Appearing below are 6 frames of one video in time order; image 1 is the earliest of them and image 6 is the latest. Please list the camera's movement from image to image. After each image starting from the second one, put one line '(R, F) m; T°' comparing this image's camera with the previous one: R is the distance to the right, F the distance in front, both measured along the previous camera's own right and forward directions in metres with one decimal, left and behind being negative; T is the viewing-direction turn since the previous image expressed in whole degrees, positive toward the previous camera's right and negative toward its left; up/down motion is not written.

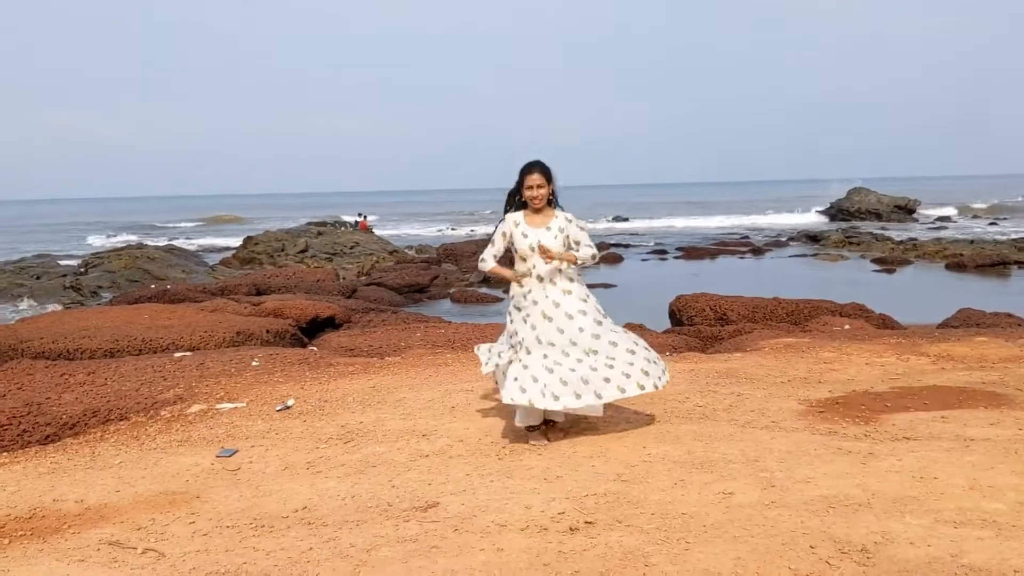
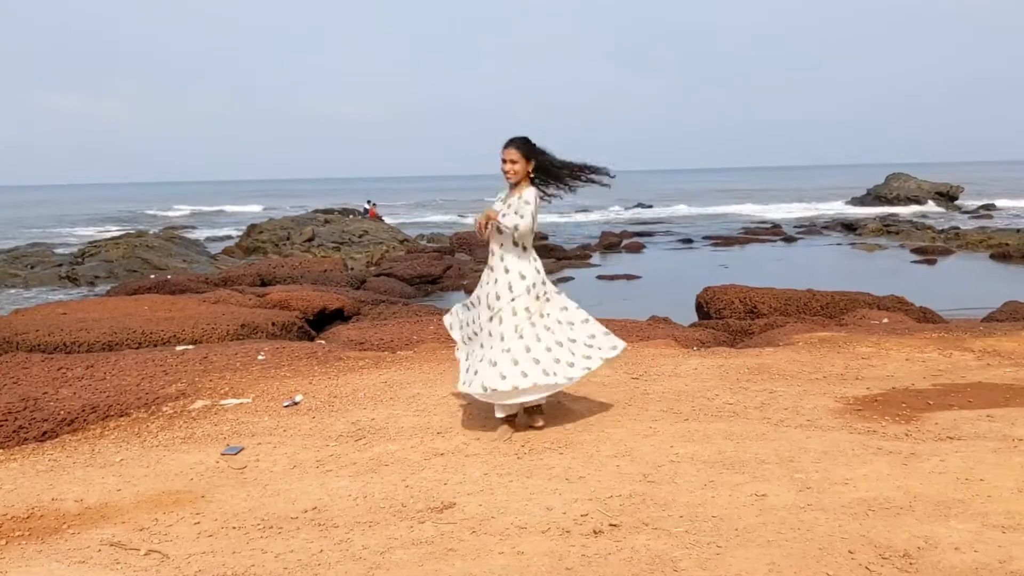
(+0.1, +0.3) m; -2°
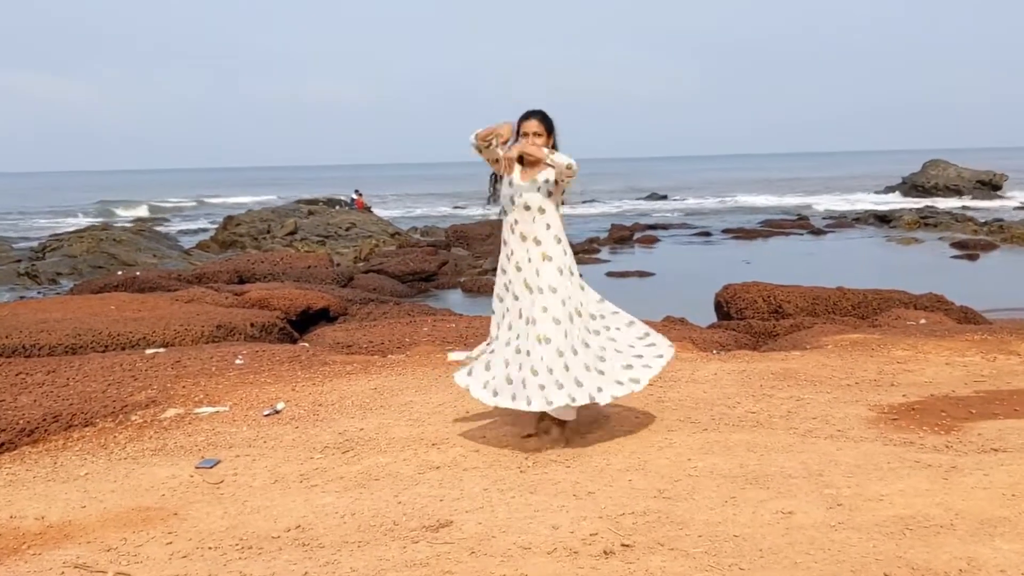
(+0.1, +0.5) m; -1°
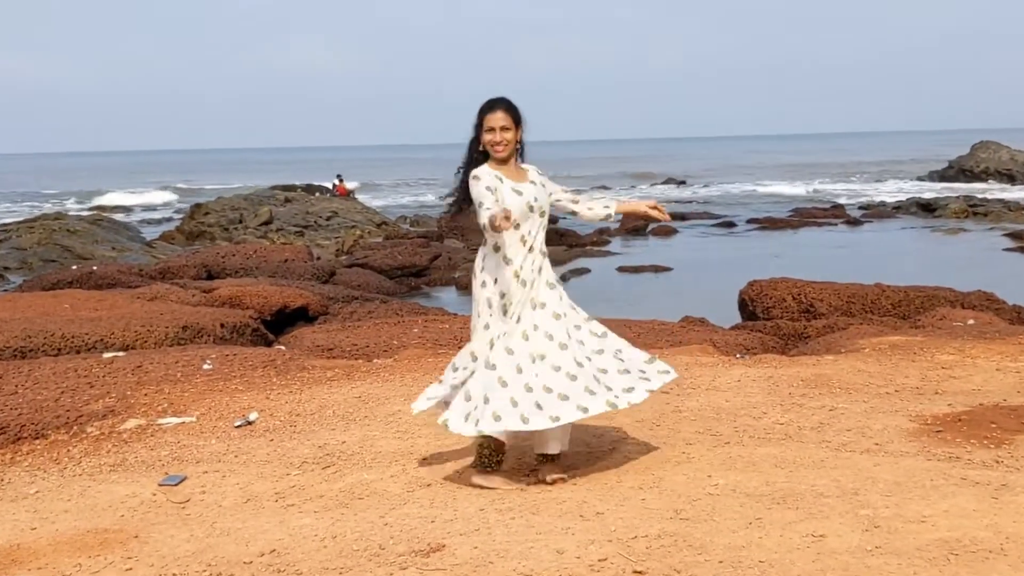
(+0.1, +0.5) m; -1°
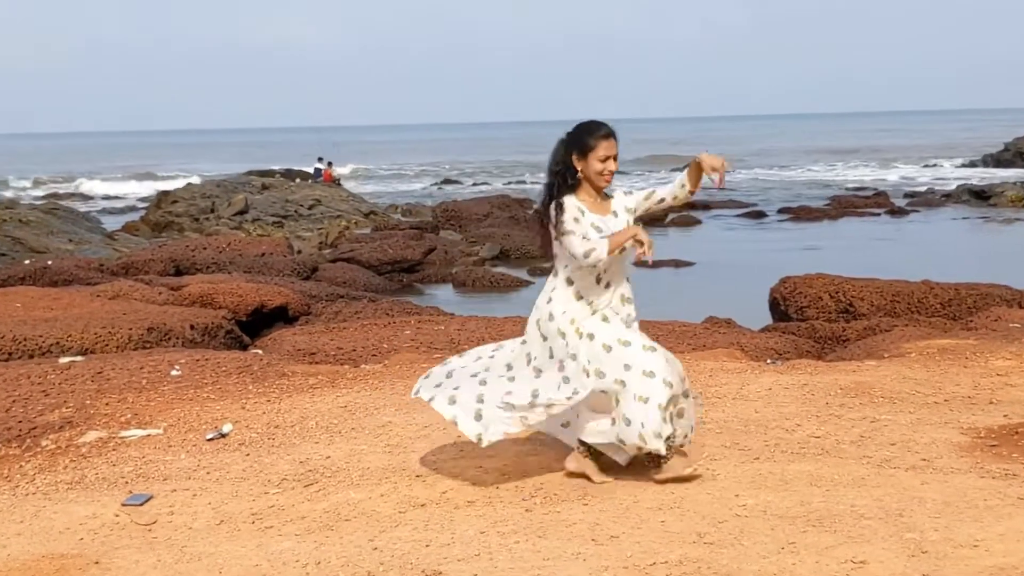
(+0.1, +0.5) m; -1°
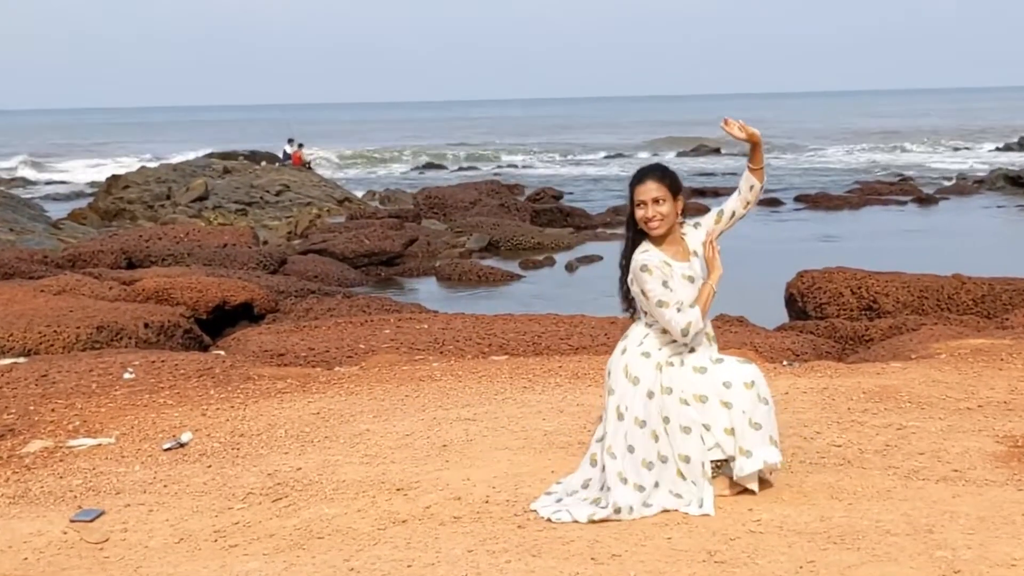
(+0.1, +0.4) m; 0°
